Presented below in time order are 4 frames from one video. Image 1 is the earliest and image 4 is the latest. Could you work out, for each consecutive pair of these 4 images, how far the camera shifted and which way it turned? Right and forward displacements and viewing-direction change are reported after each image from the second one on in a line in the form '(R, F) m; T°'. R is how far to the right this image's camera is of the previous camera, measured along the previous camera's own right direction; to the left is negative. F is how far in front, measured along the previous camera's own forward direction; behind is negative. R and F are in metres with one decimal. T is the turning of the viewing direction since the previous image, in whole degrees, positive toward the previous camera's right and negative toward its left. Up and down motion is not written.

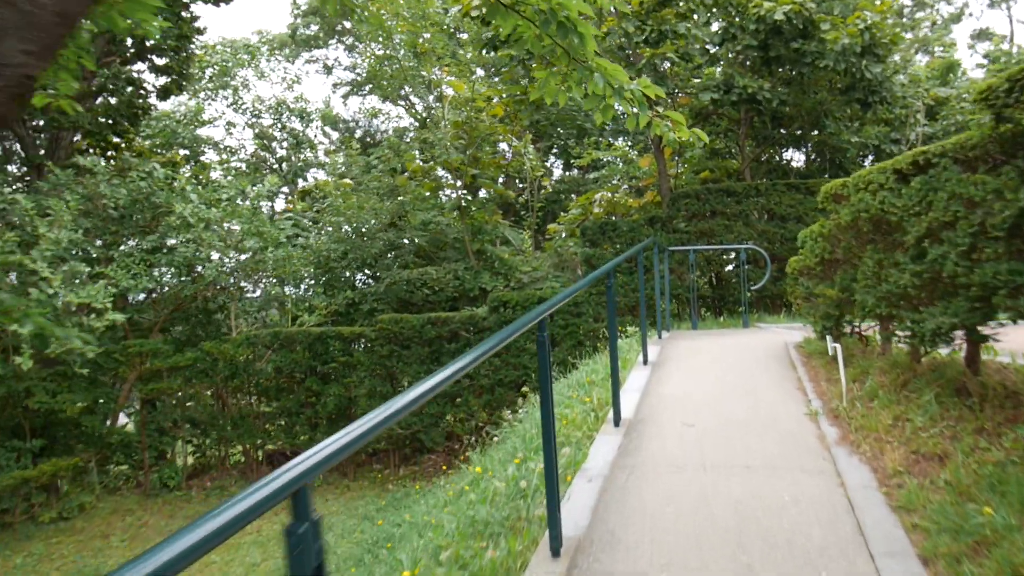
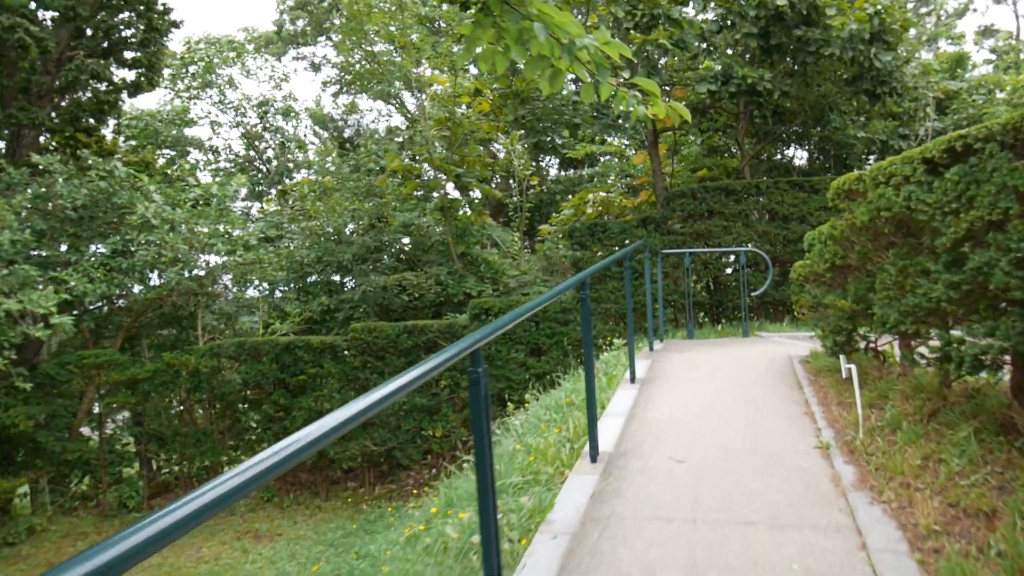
(+0.1, +0.5) m; 0°
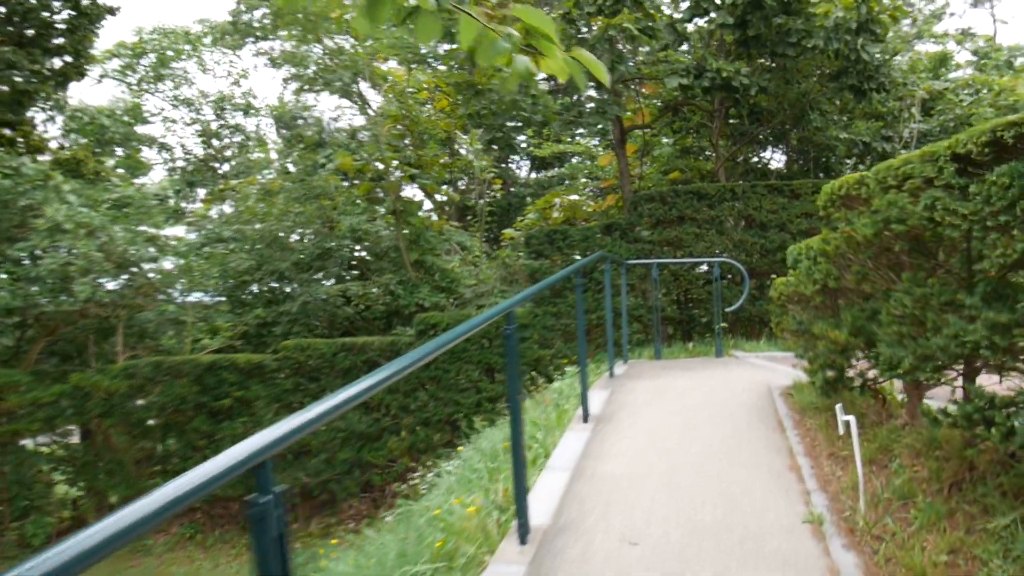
(+0.2, +0.6) m; +2°
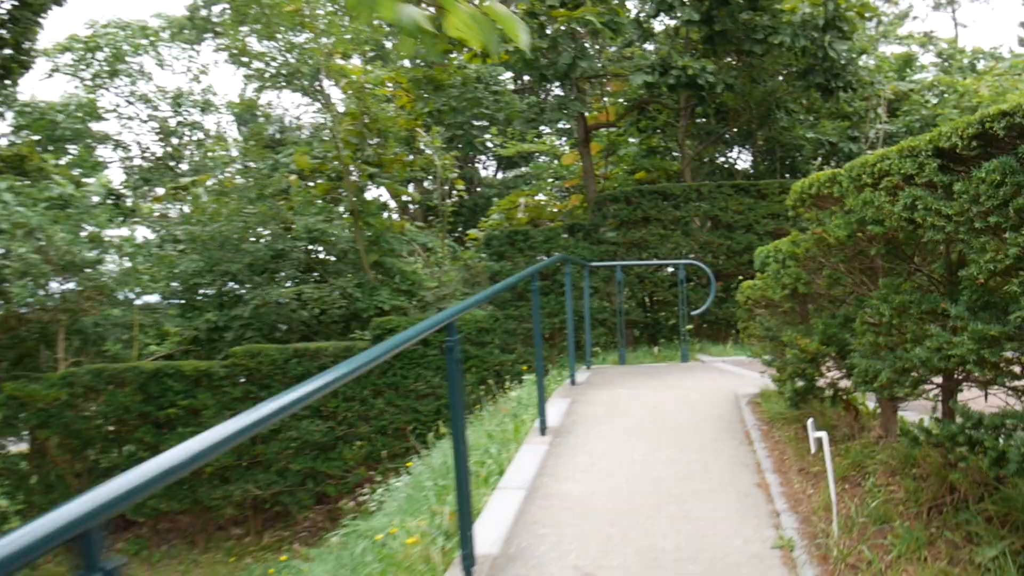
(+0.1, +0.2) m; +2°
